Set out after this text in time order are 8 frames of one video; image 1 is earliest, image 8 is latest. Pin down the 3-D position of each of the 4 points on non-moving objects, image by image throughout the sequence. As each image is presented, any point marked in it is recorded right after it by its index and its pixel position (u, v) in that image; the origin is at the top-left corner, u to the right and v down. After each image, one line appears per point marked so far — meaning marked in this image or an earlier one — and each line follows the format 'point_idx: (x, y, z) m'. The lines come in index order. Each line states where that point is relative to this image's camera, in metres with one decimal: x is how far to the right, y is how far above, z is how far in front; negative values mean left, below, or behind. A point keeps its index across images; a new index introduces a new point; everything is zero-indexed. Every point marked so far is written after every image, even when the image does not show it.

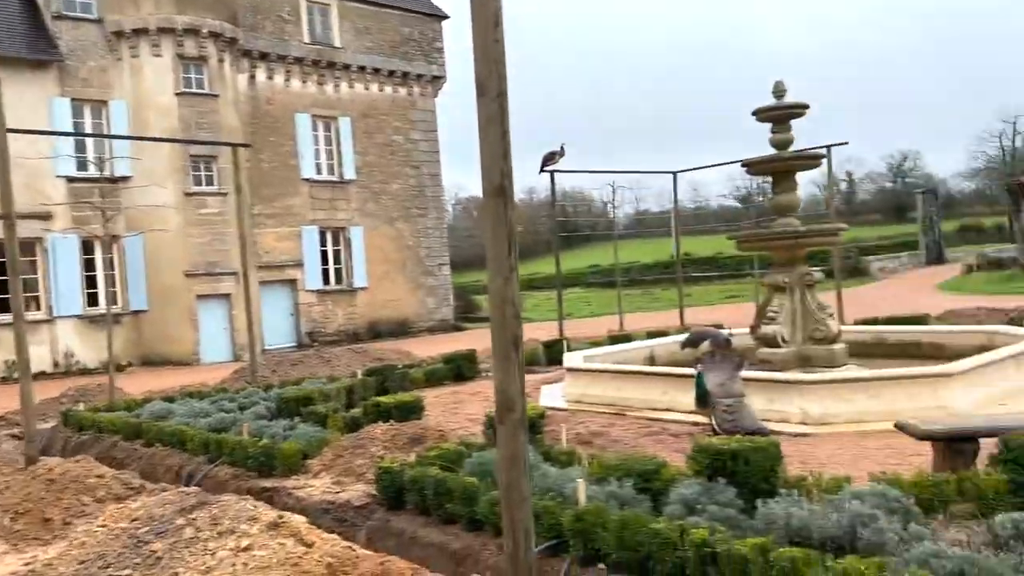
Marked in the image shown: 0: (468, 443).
0: (-0.4, -1.4, +7.6) m
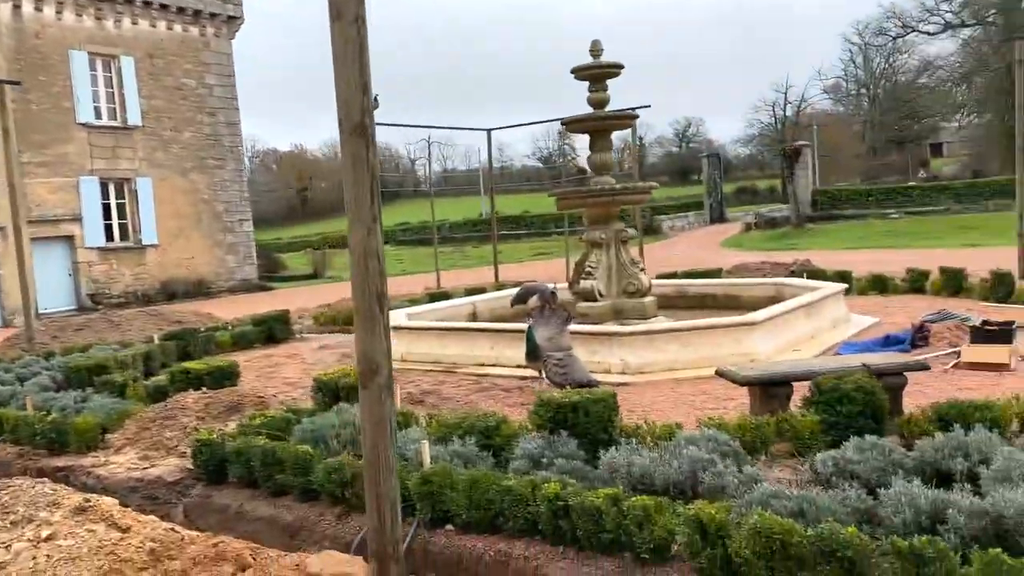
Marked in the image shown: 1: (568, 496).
0: (-1.8, -1.0, +7.1) m
1: (+0.3, -1.1, +4.6) m
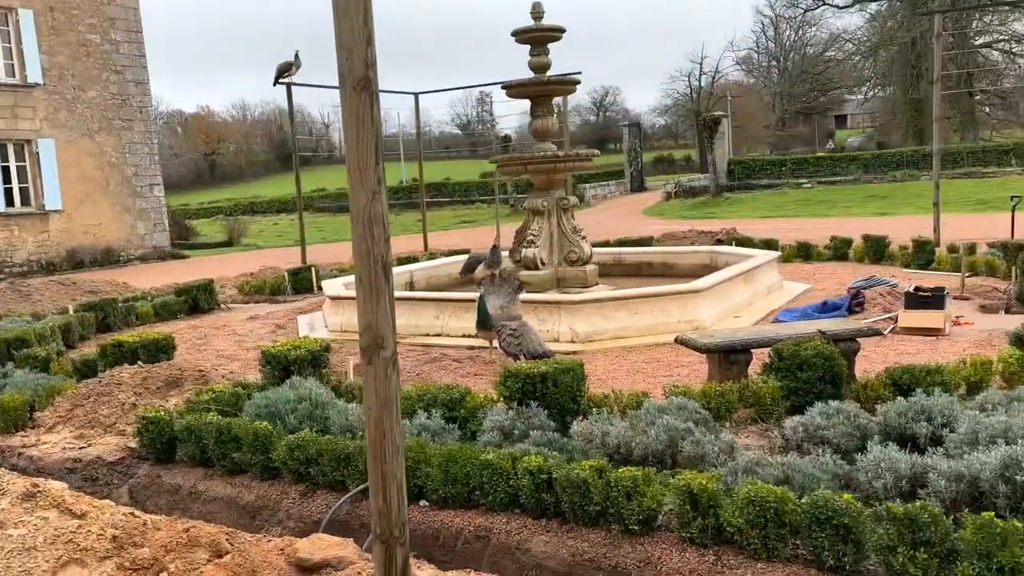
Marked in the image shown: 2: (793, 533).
0: (-2.1, -0.8, +6.8) m
1: (+0.2, -1.0, +4.5) m
2: (+1.3, -1.1, +3.9) m
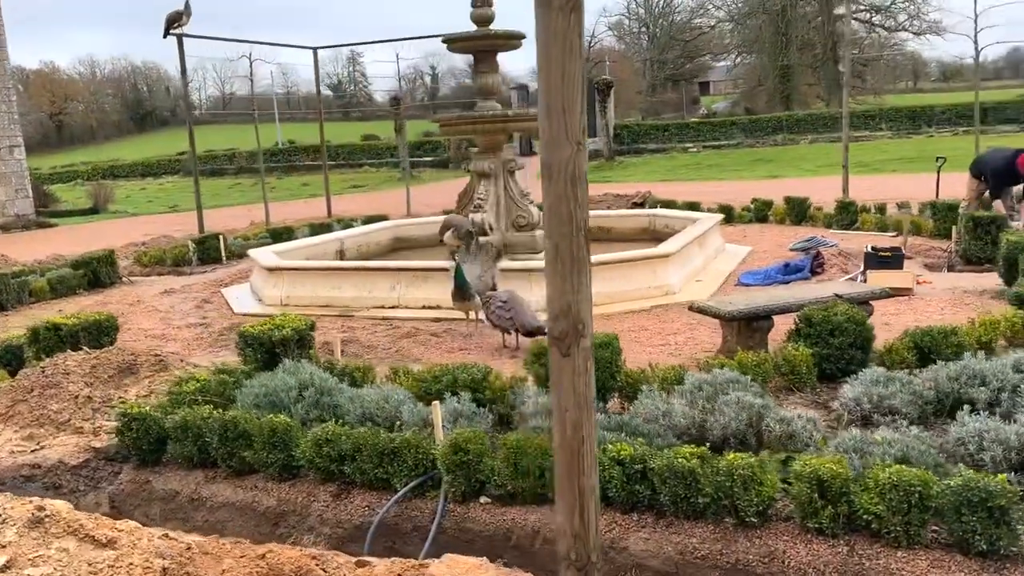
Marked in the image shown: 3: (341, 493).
0: (-2.0, -0.6, +6.0) m
1: (+0.6, -0.8, +4.1) m
2: (+1.8, -1.0, +3.6) m
3: (-0.9, -1.1, +4.6) m
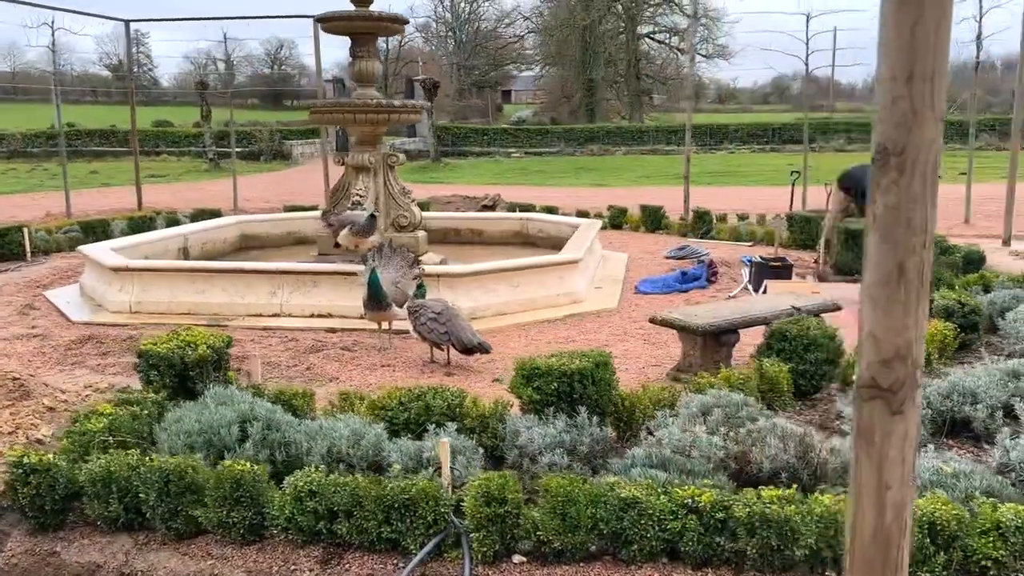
0: (-2.2, -0.6, +4.8) m
1: (+0.9, -0.9, +3.5) m
2: (+2.1, -1.0, +3.3) m
3: (-0.8, -1.2, +3.7) m
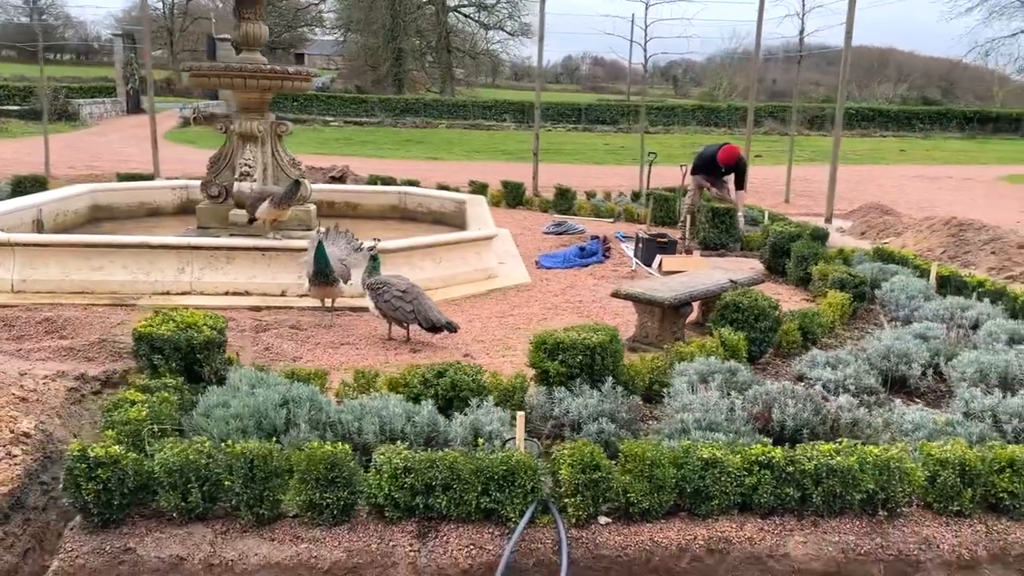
0: (-2.0, -0.5, +4.5) m
1: (+1.3, -0.8, +4.0) m
2: (+2.5, -0.9, +4.0) m
3: (-0.4, -1.1, +3.8) m
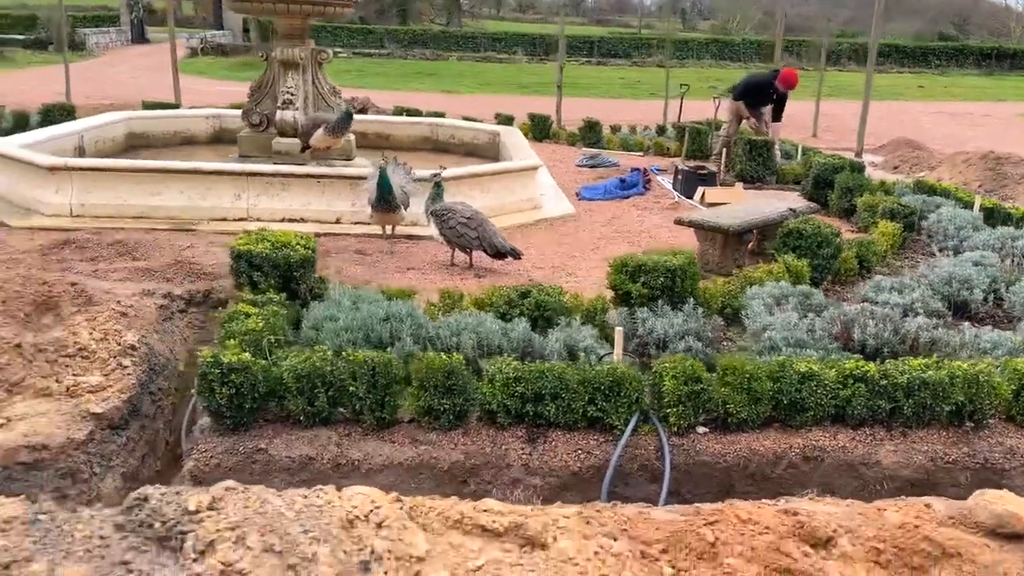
0: (-1.5, -0.1, +4.7) m
1: (+1.8, -0.4, +4.1) m
2: (+3.0, -0.6, +4.2) m
3: (+0.1, -0.7, +3.9) m
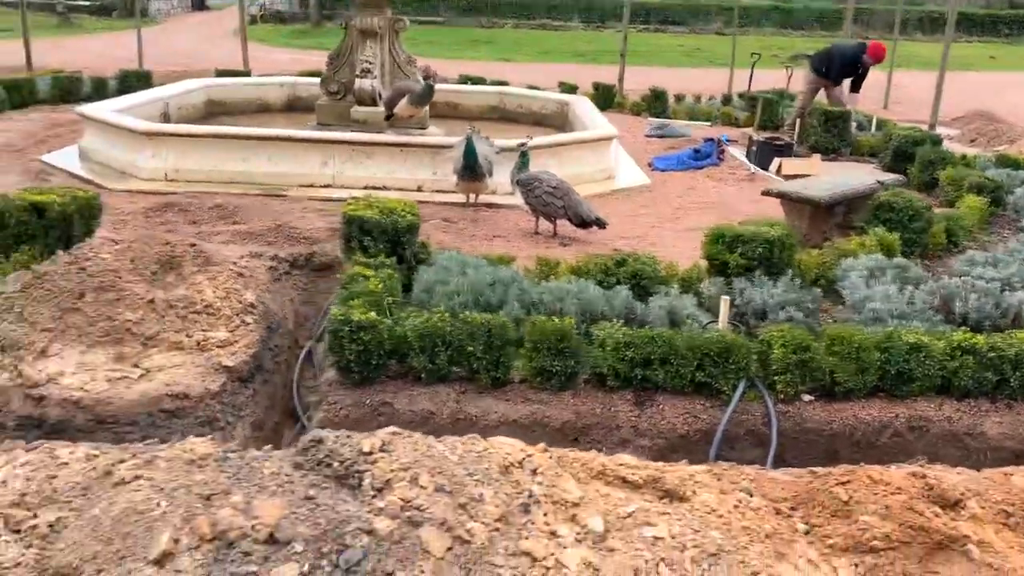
0: (-0.9, +0.2, +4.9) m
1: (+2.3, -0.3, +4.2) m
2: (+3.5, -0.5, +4.2) m
3: (+0.7, -0.5, +4.1) m
